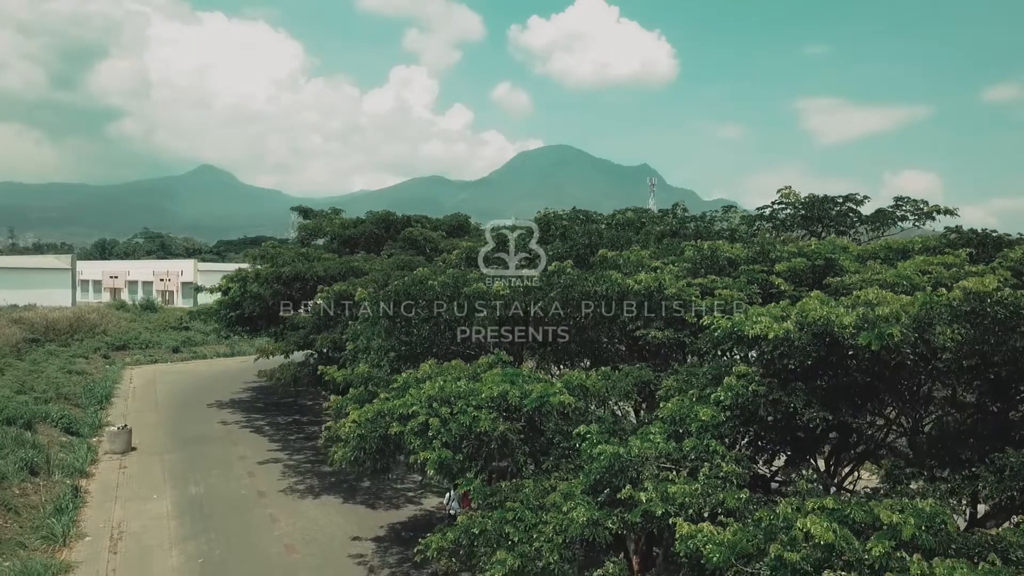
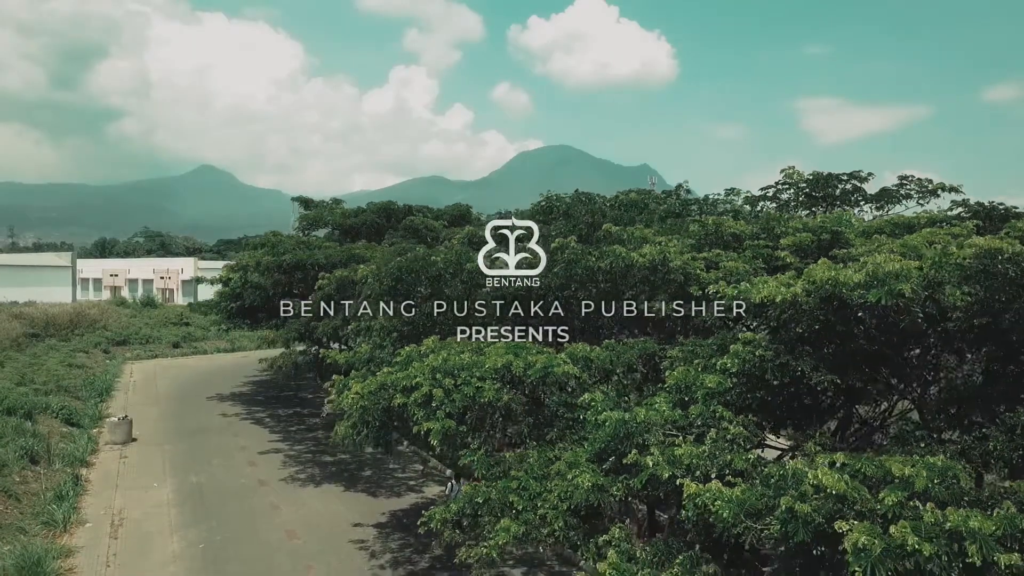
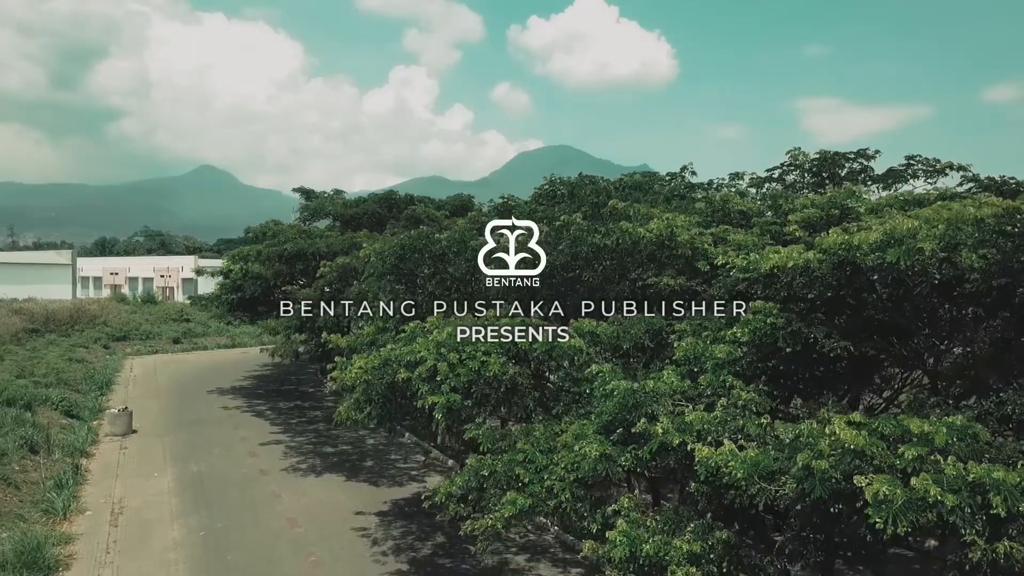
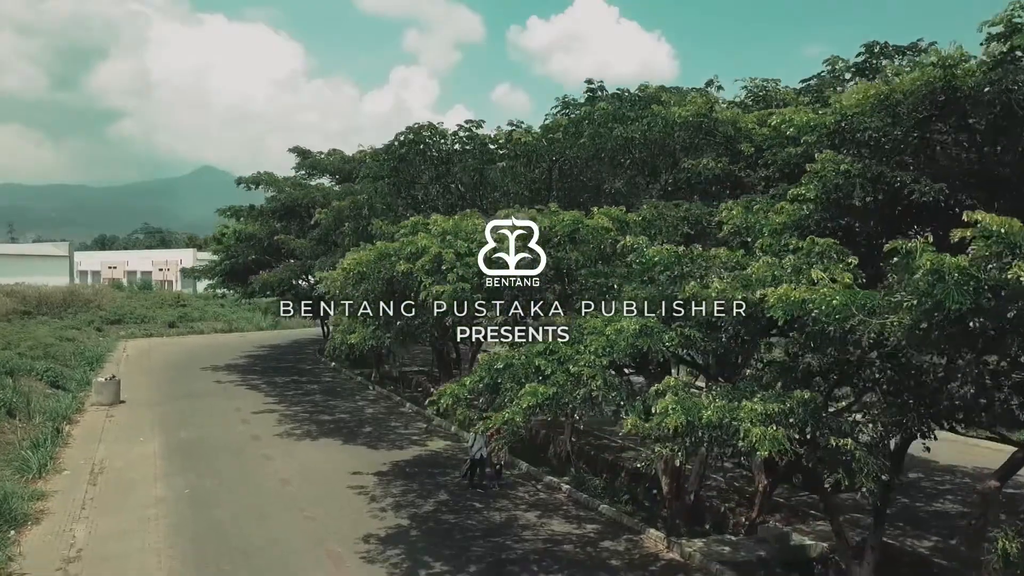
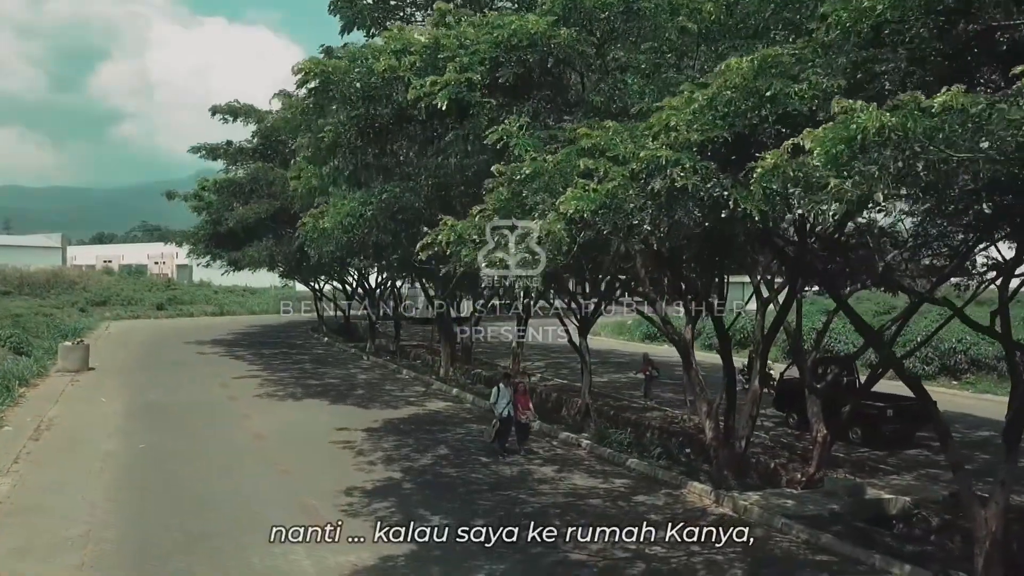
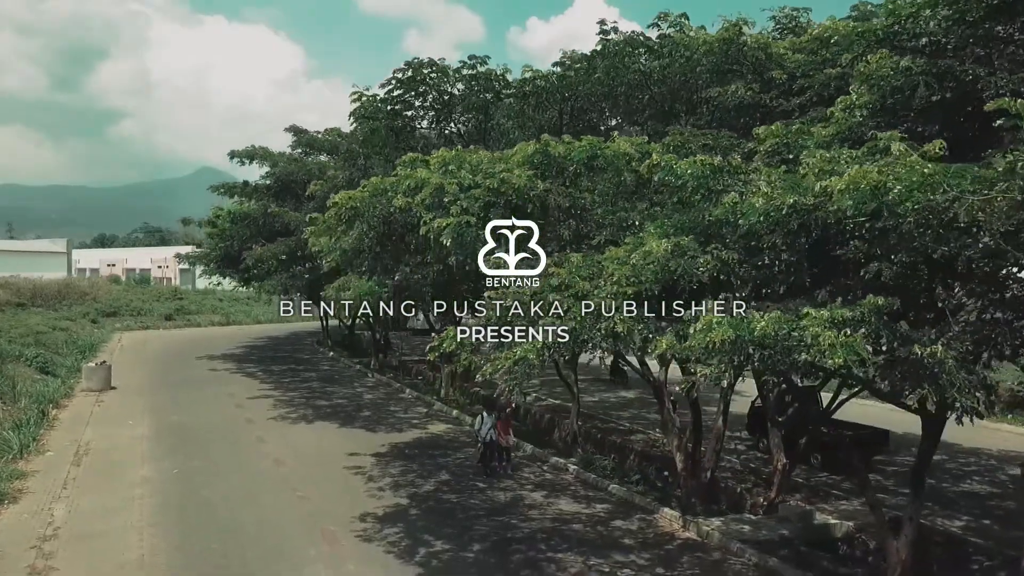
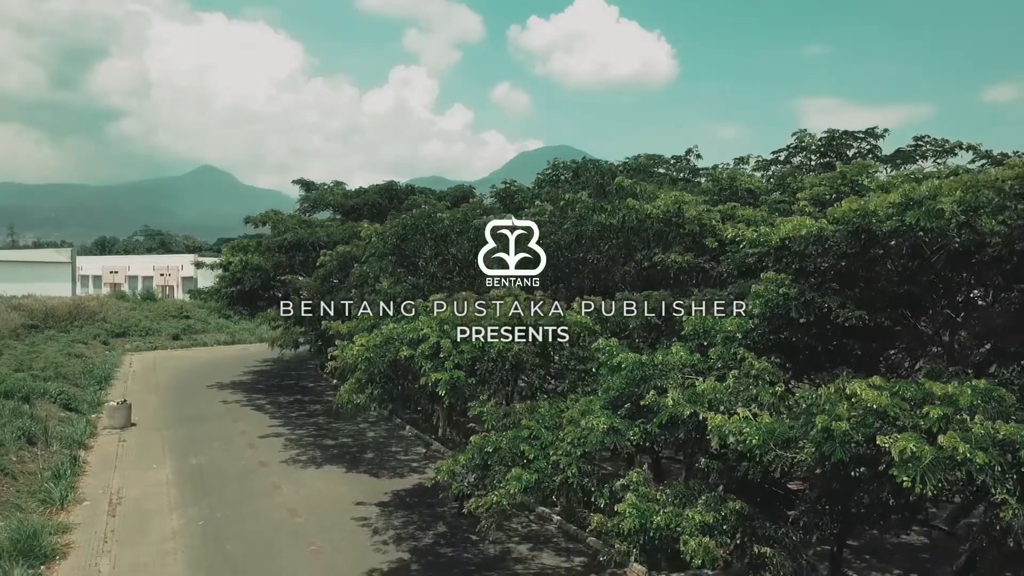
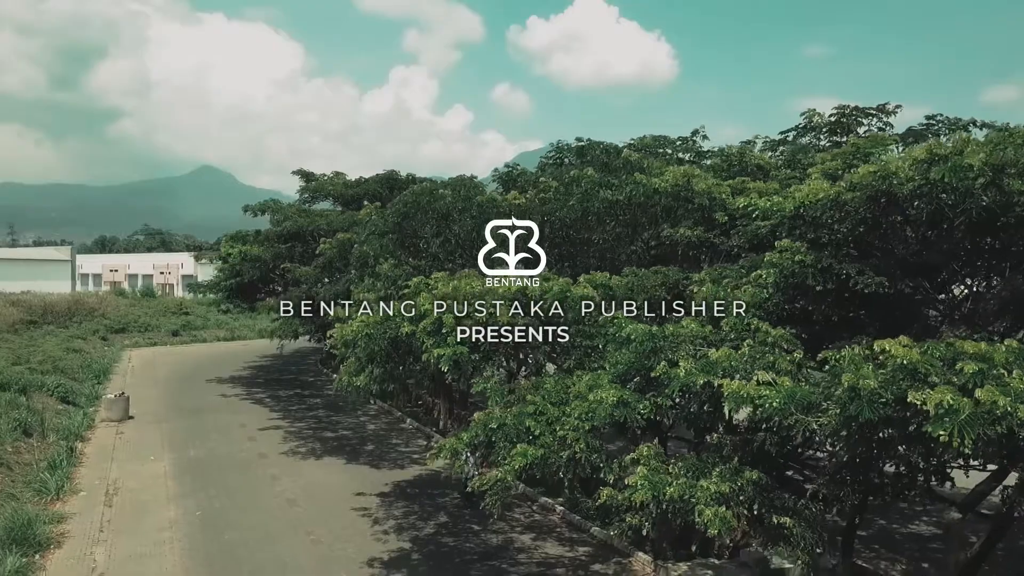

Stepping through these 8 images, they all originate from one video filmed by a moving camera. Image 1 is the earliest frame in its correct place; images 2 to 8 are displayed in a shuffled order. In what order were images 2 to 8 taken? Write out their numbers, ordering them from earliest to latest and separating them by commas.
2, 3, 7, 8, 4, 6, 5
